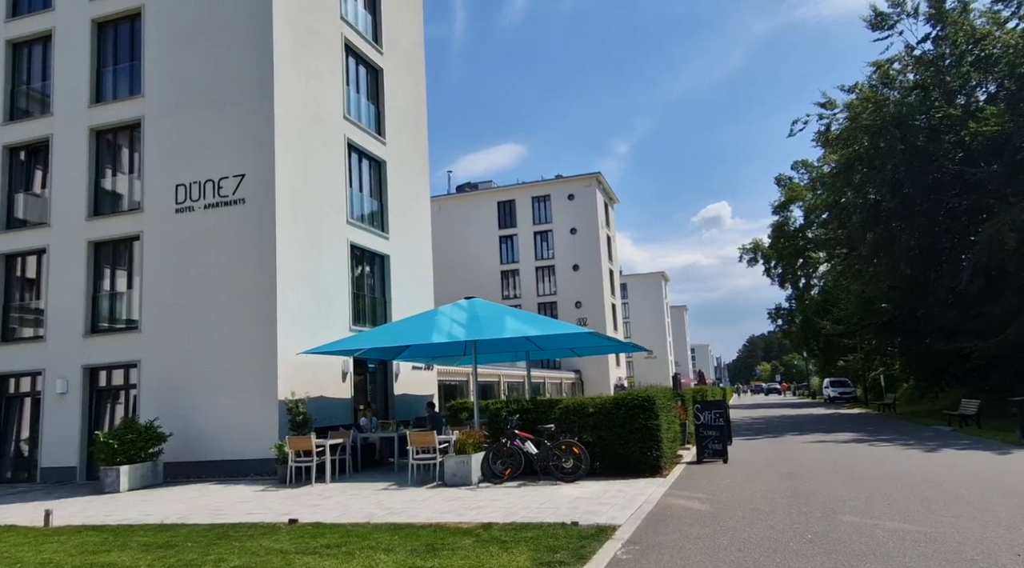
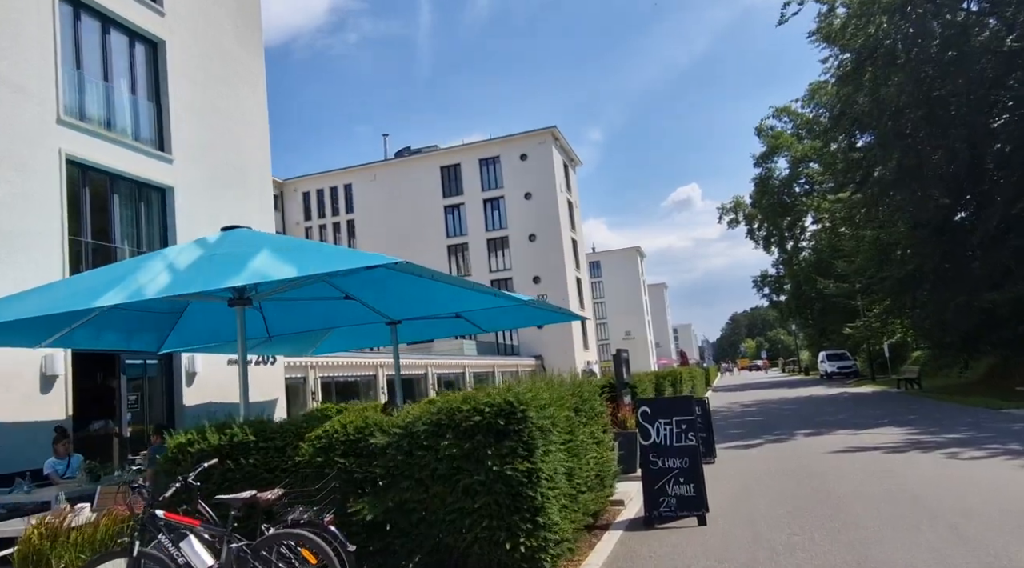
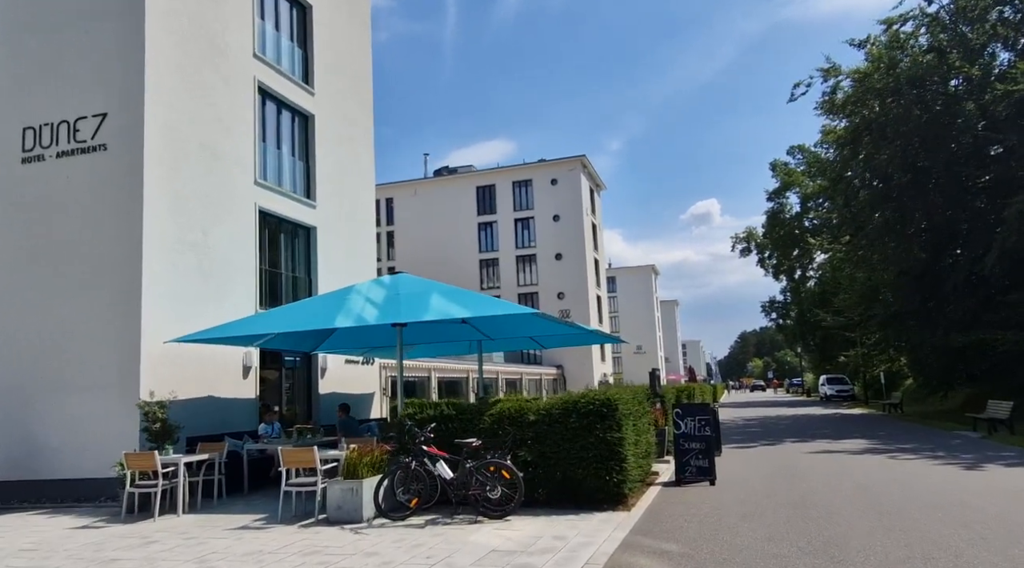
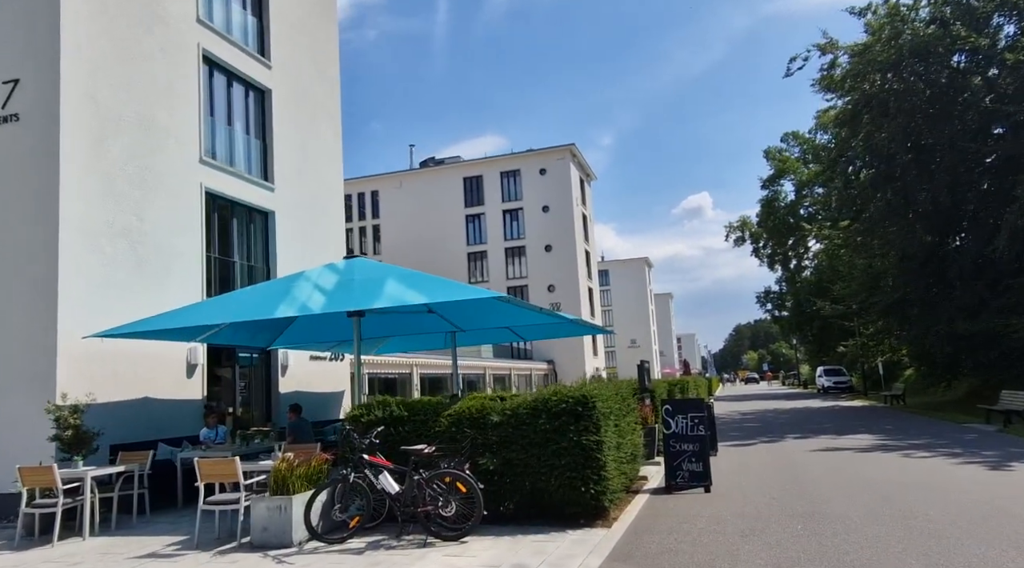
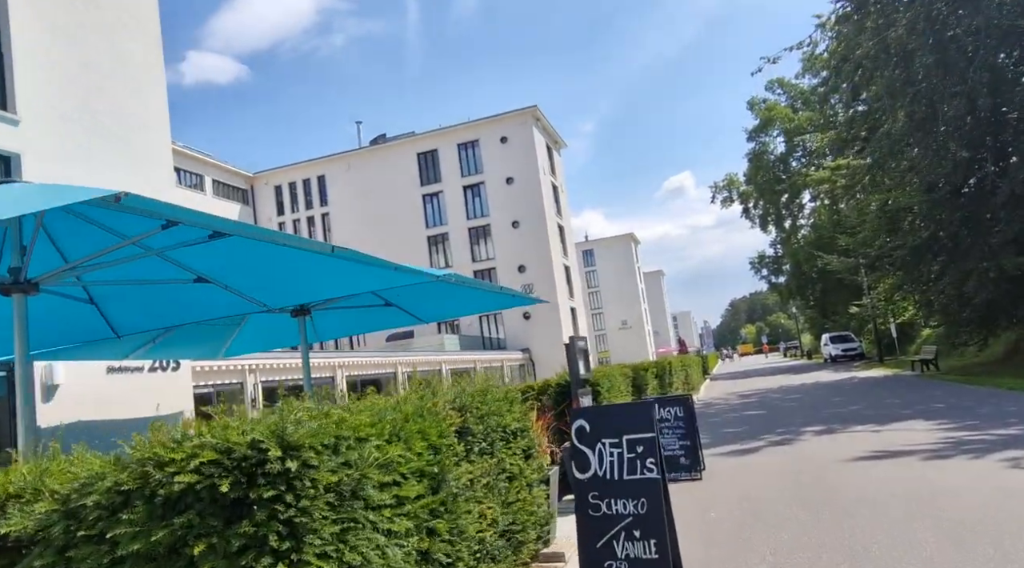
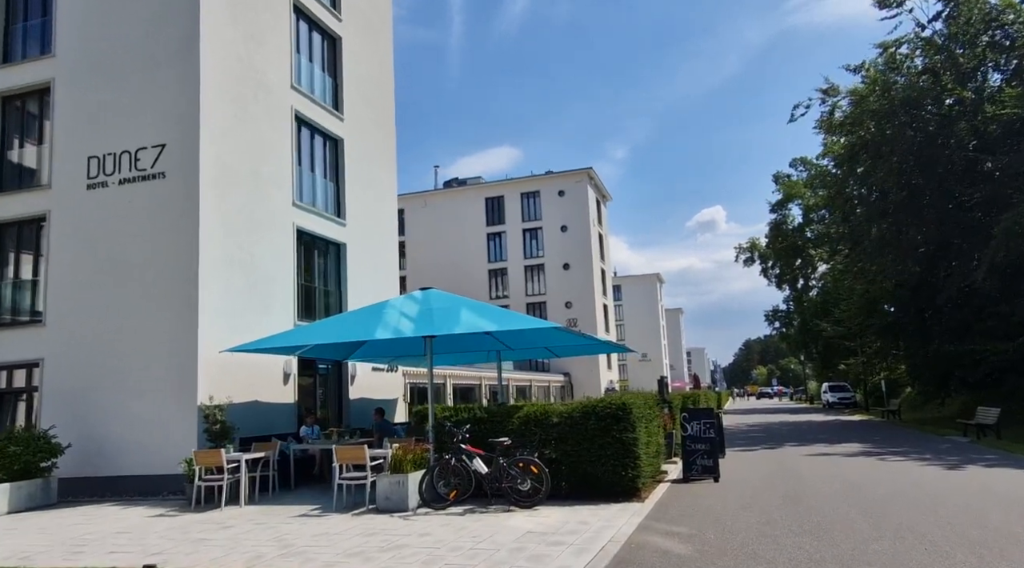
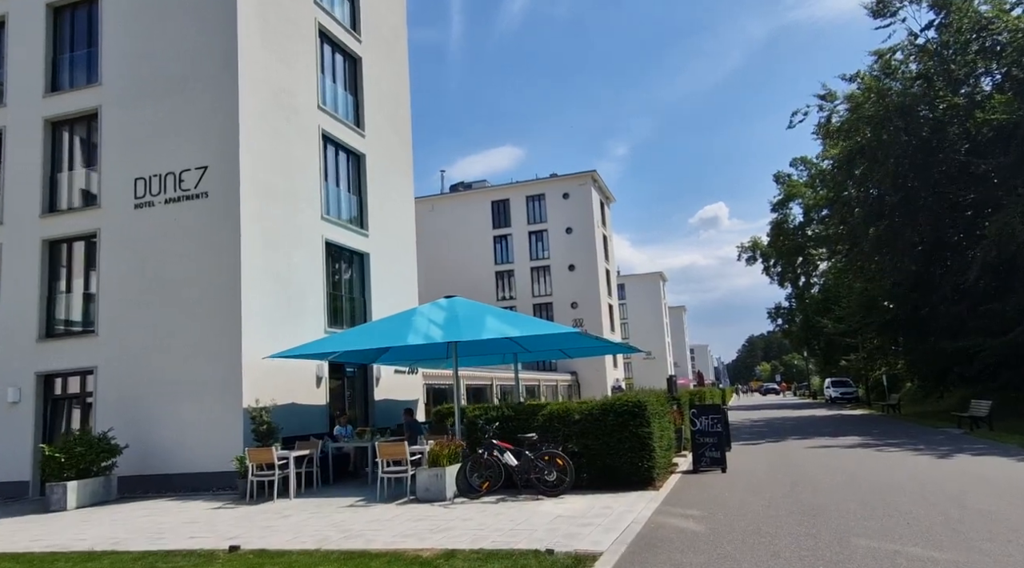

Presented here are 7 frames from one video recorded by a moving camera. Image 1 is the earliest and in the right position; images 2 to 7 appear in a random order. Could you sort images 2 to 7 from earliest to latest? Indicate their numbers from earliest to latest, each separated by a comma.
7, 6, 3, 4, 2, 5
